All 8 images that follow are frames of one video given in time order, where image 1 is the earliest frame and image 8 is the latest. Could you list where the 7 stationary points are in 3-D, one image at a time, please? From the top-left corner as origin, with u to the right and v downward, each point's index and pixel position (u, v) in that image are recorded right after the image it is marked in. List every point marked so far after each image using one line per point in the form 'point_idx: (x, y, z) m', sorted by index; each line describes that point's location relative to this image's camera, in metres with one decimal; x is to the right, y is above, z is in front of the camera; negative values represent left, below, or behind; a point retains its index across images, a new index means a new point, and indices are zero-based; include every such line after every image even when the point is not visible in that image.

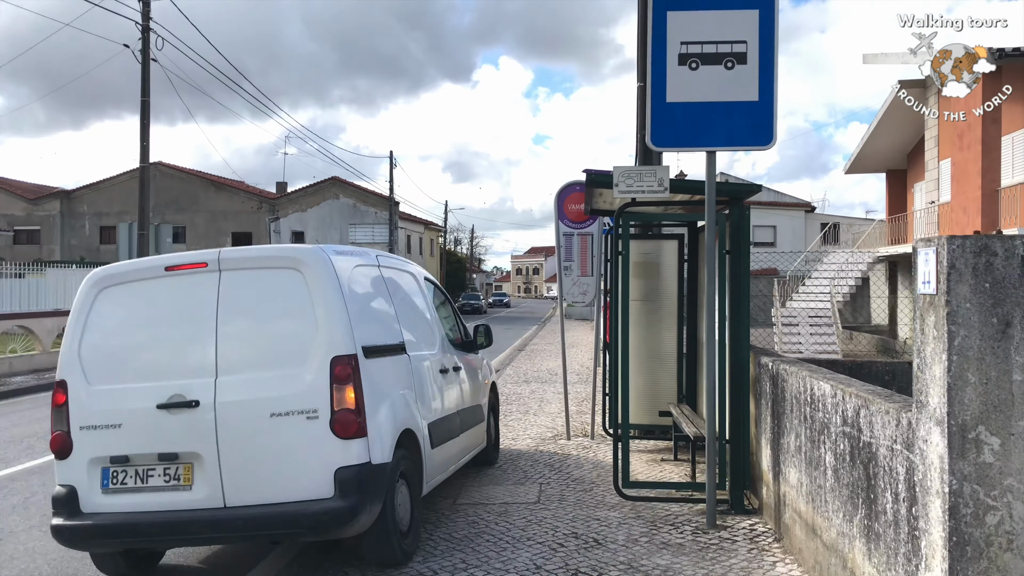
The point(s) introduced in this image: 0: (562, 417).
0: (+0.5, -1.3, +8.9) m
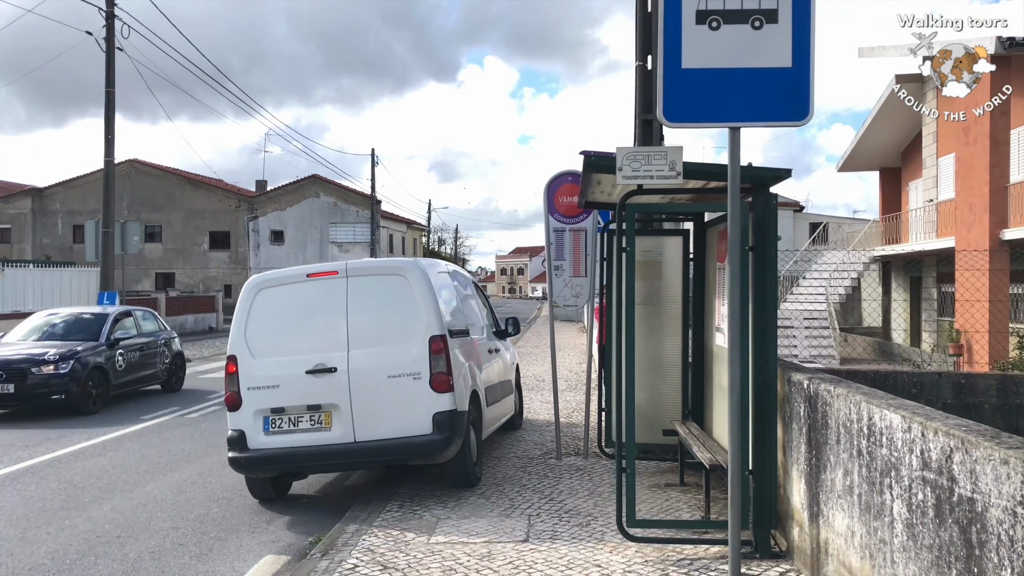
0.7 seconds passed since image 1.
0: (+0.4, -1.3, +8.2) m
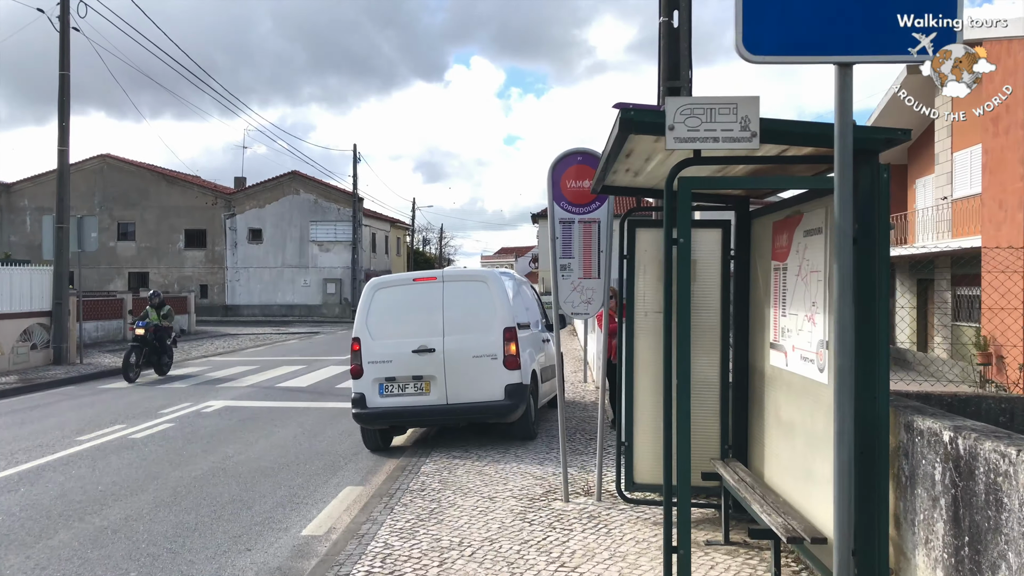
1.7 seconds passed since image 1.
0: (+0.3, -1.4, +7.0) m
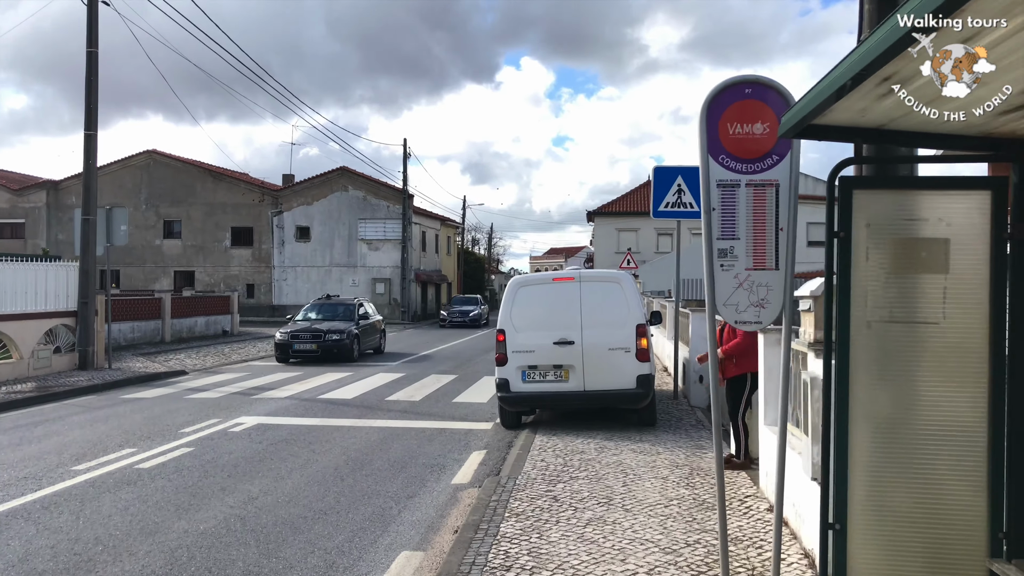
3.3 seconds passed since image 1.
0: (+1.0, -1.3, +5.2) m
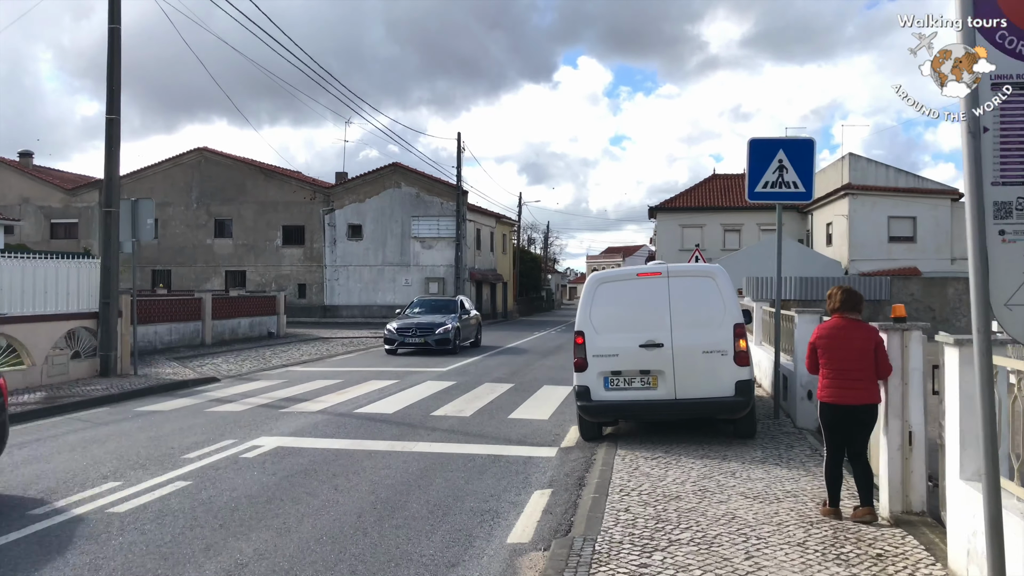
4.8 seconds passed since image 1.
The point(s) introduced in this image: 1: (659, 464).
0: (+1.3, -1.3, +3.5) m
1: (+1.1, -1.3, +6.6) m
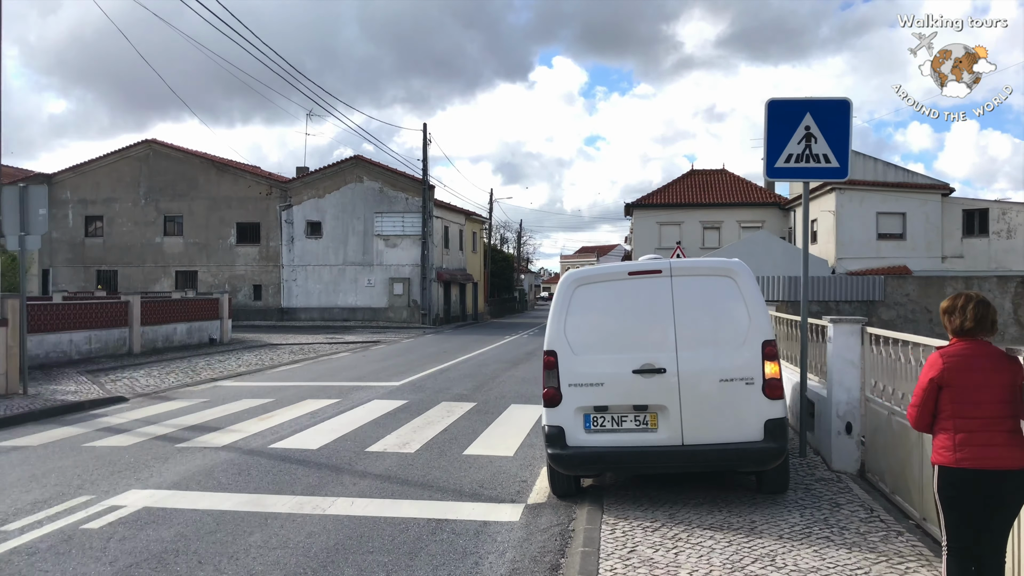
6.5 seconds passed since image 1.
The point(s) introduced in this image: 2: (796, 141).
0: (+1.1, -1.3, +1.6) m
1: (+0.8, -1.3, +4.6) m
2: (+2.3, +1.2, +6.9) m
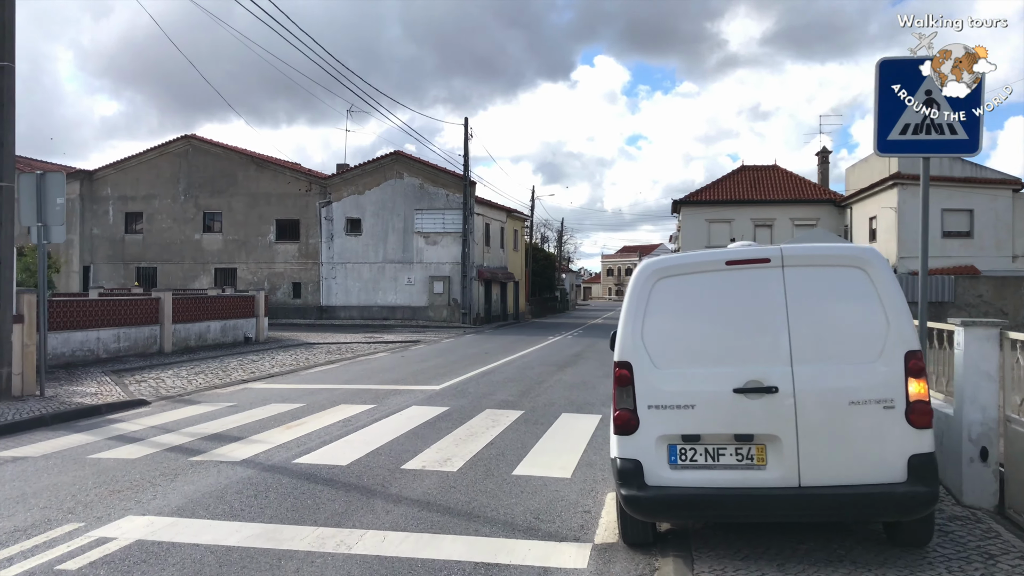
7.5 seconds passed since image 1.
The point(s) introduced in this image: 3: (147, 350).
0: (+1.3, -1.3, +0.5) m
1: (+1.1, -1.3, +3.6) m
2: (+2.7, +1.2, +5.8) m
3: (-6.9, -1.2, +16.4) m
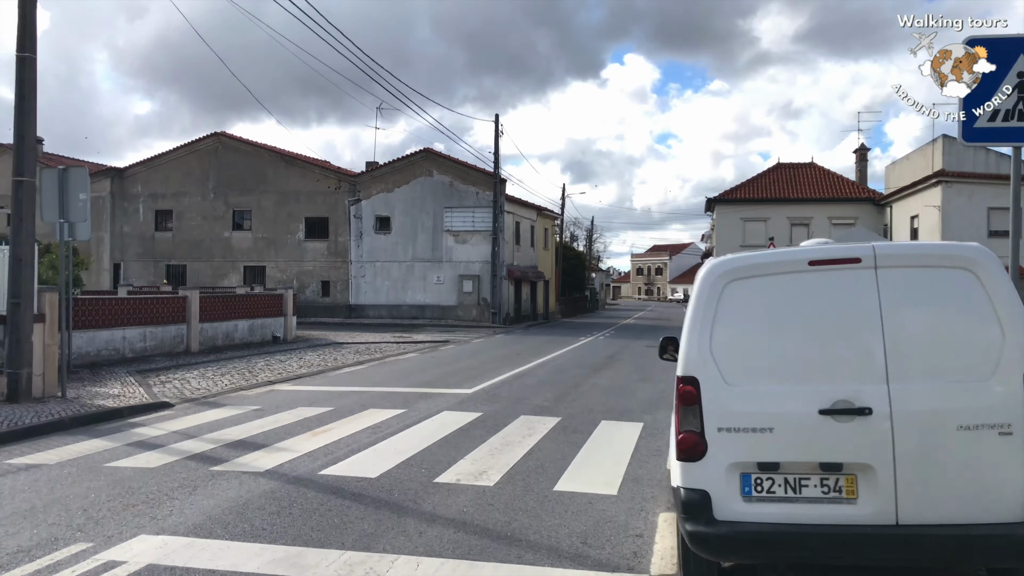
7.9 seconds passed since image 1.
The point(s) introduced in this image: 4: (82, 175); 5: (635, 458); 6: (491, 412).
0: (+1.3, -1.3, 0.0) m
1: (+1.3, -1.3, +3.1) m
2: (+2.9, +1.2, +5.2) m
3: (-6.3, -1.1, +16.2) m
4: (-5.0, +1.3, +10.0) m
5: (+1.0, -1.4, +7.4) m
6: (-0.3, -1.4, +10.1) m
